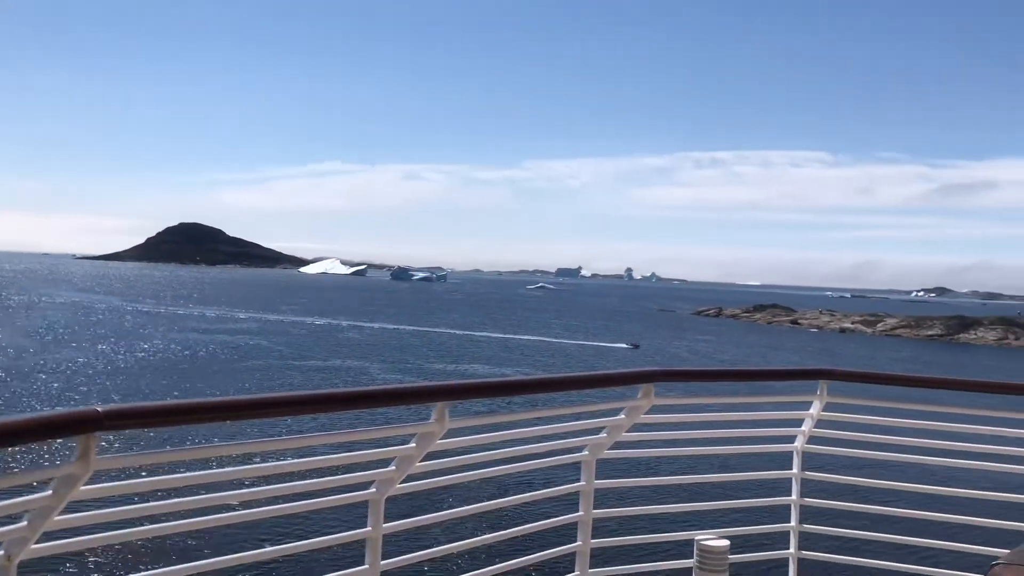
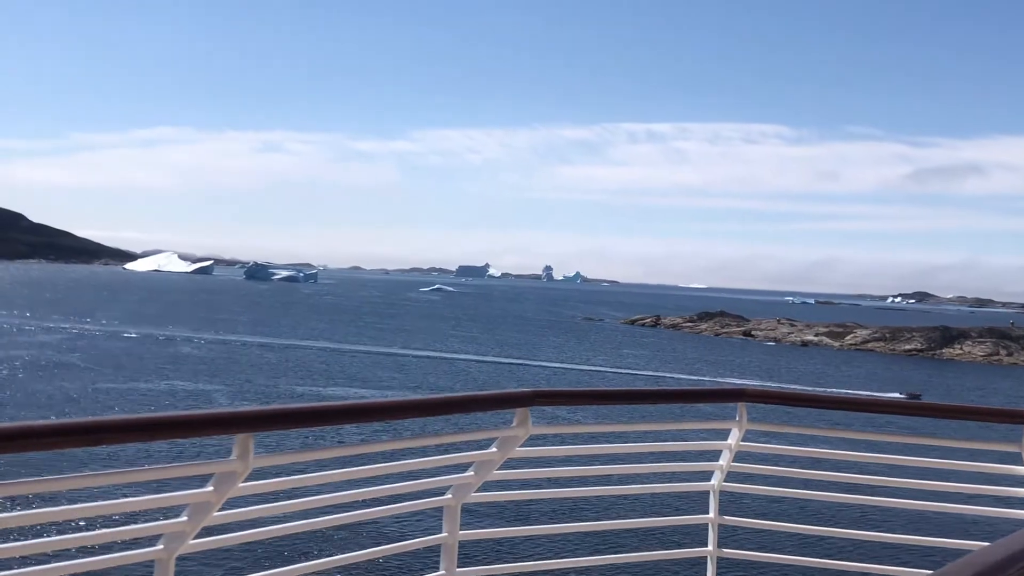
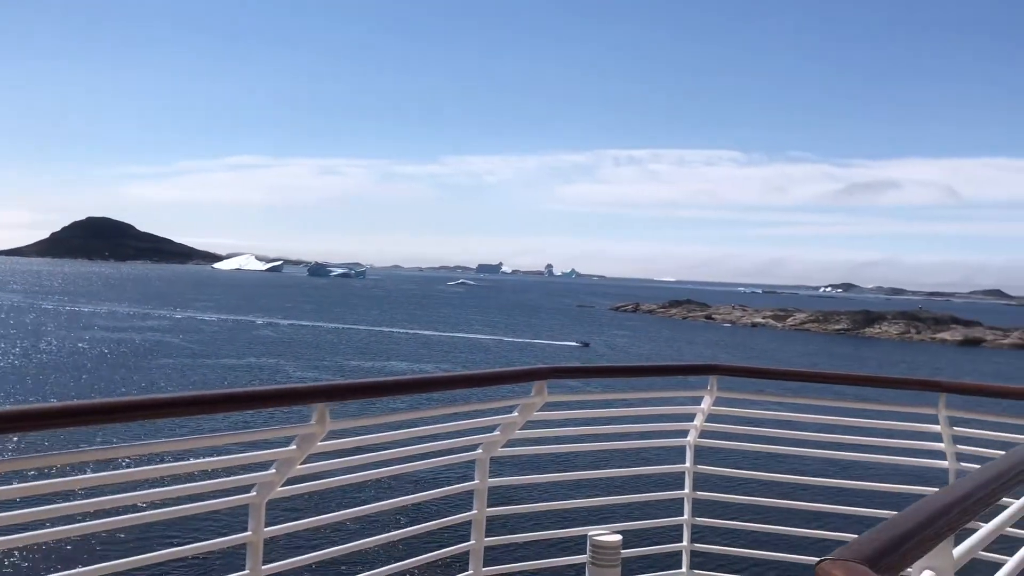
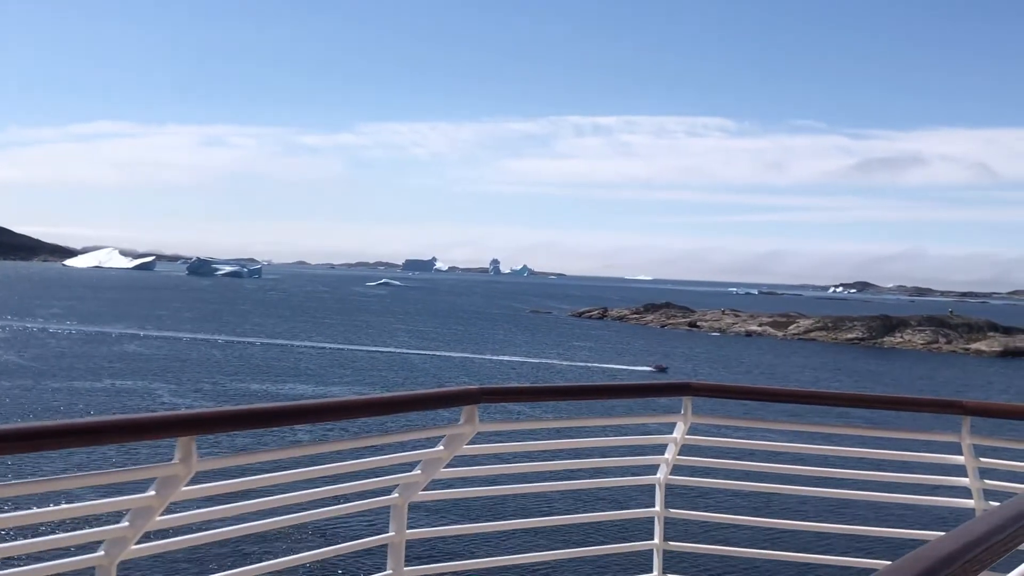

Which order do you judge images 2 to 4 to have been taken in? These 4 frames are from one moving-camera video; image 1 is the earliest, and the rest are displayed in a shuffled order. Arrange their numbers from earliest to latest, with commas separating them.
3, 4, 2
